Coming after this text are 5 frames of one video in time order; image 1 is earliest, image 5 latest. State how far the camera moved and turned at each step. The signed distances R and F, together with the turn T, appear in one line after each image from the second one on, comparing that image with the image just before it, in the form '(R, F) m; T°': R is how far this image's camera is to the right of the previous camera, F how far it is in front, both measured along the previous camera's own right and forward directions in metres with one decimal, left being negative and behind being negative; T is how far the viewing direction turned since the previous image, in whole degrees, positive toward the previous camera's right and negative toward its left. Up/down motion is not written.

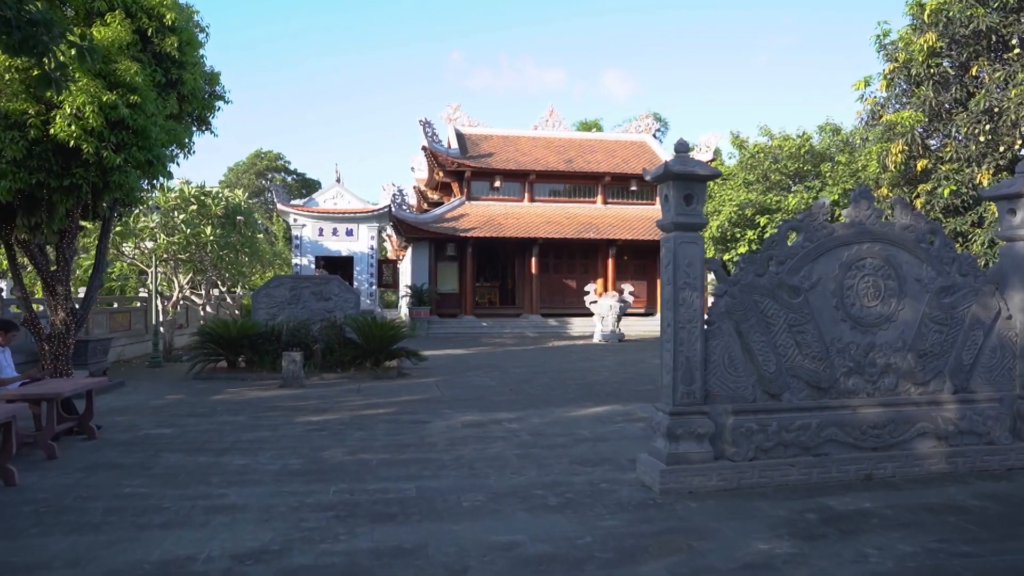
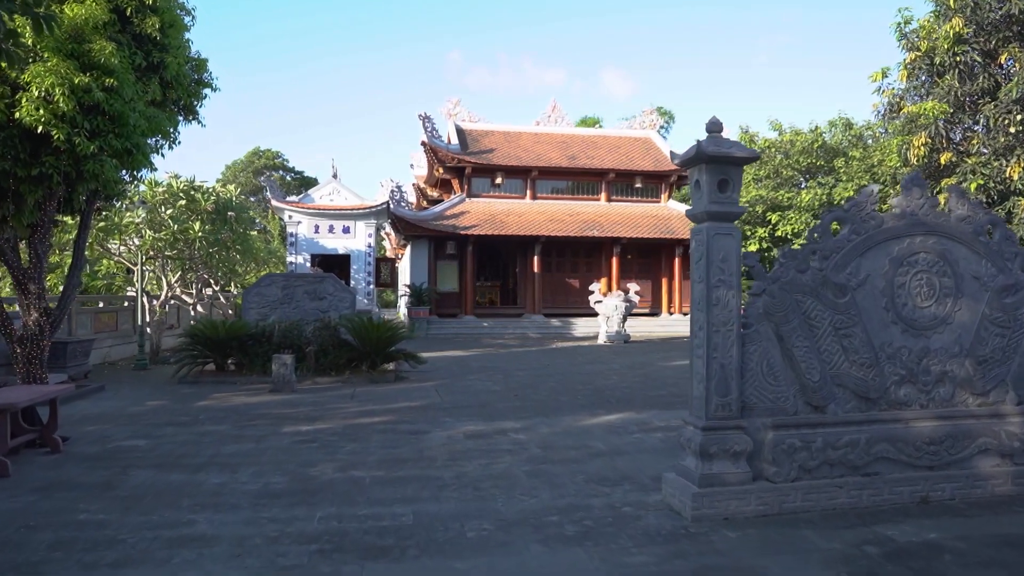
(-0.1, +0.6) m; 0°
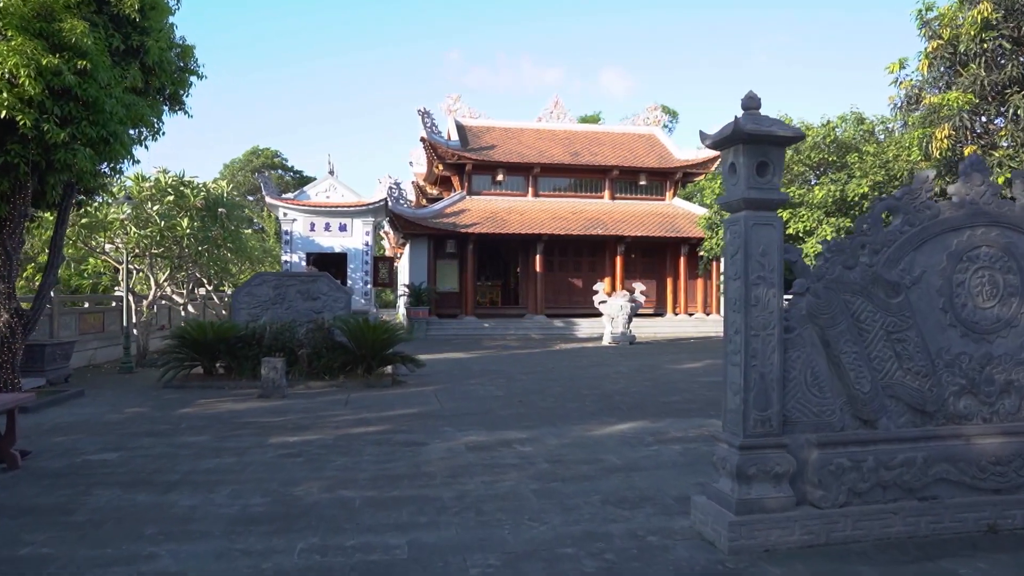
(0.0, +0.5) m; 0°
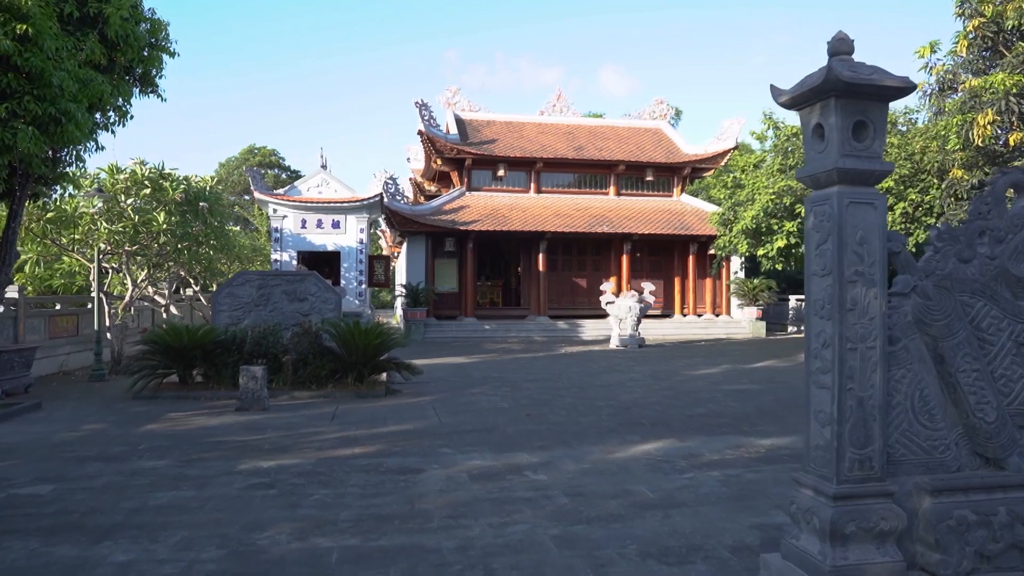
(-0.1, +0.9) m; 0°
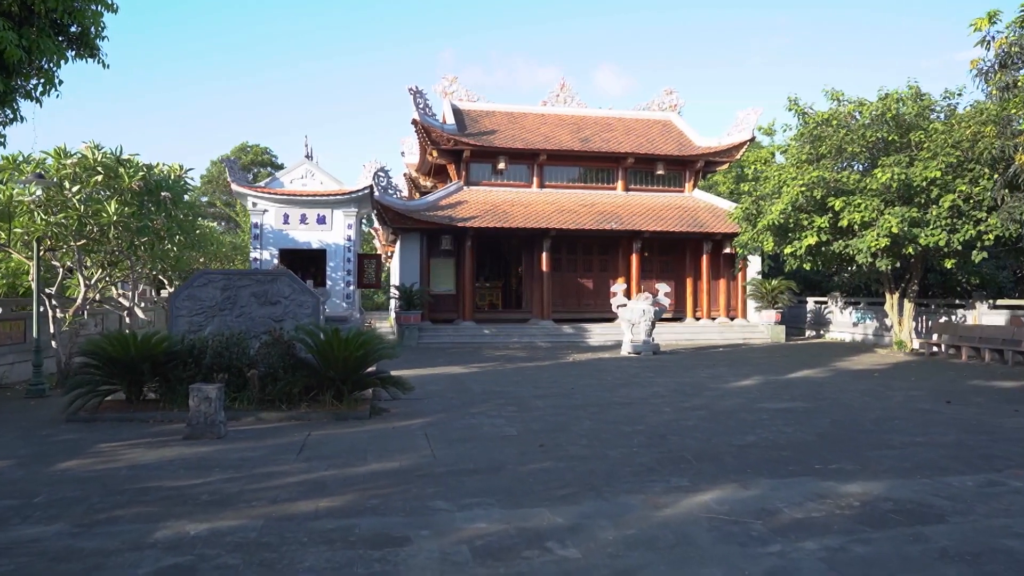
(-0.1, +1.4) m; 0°
